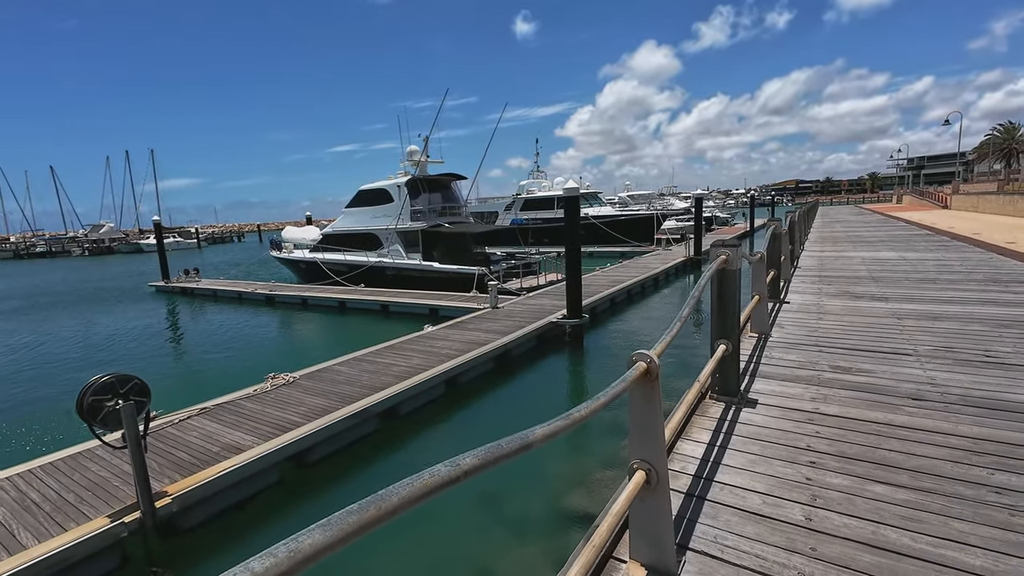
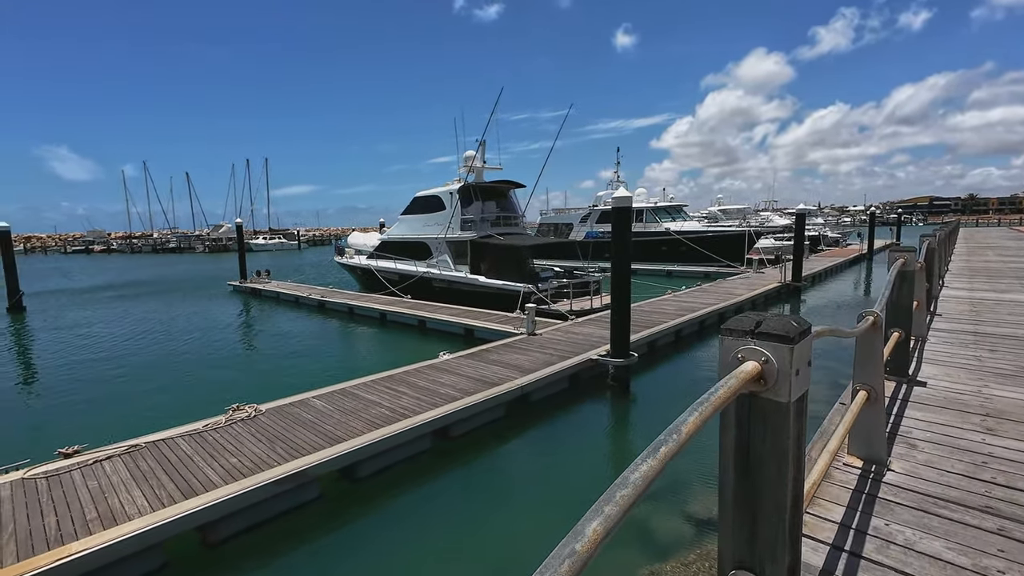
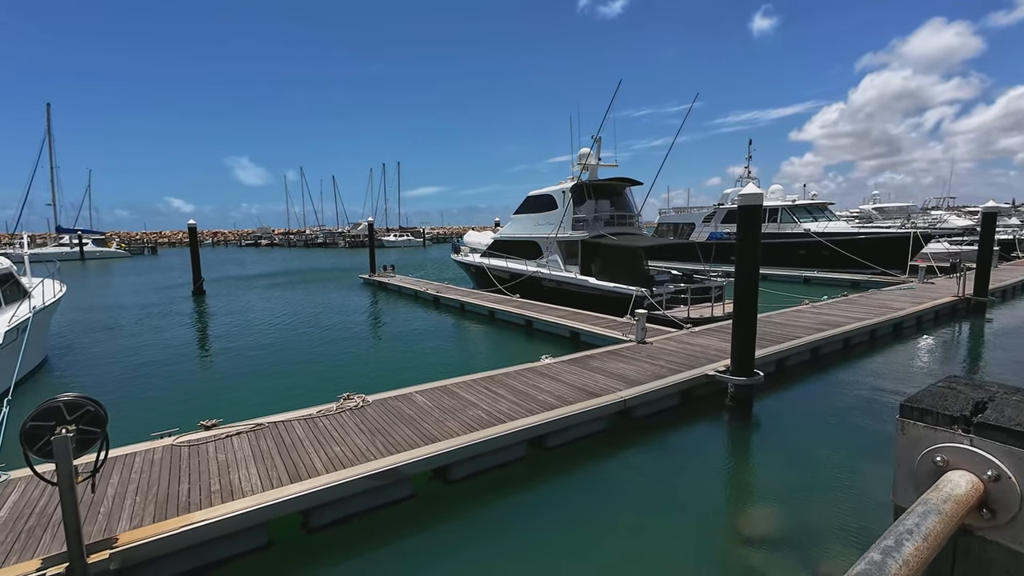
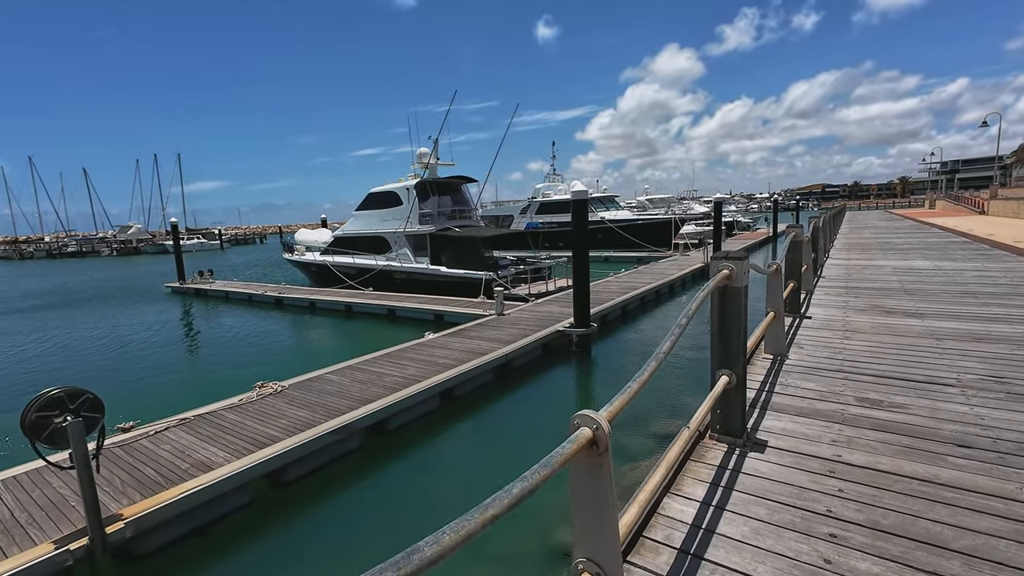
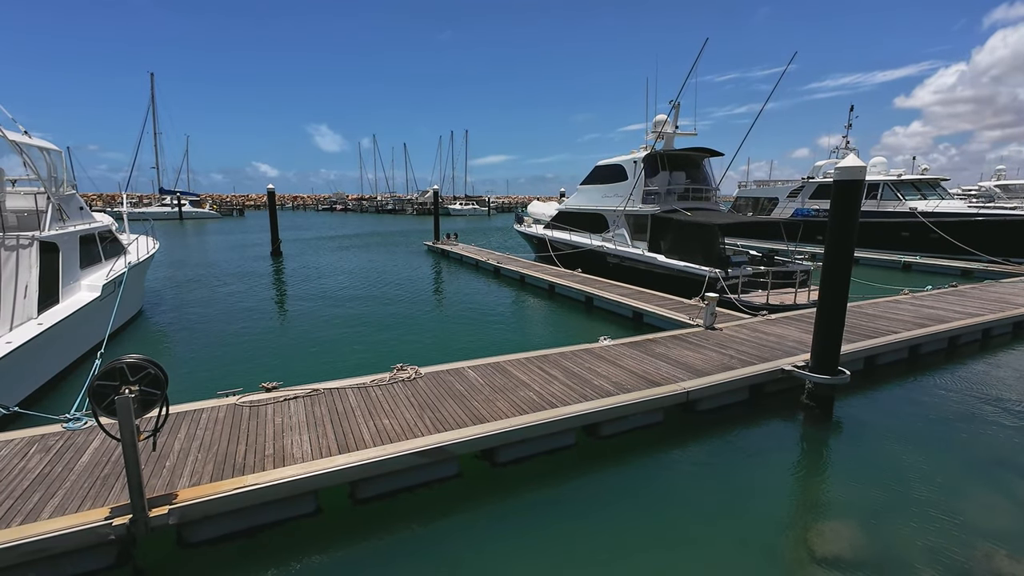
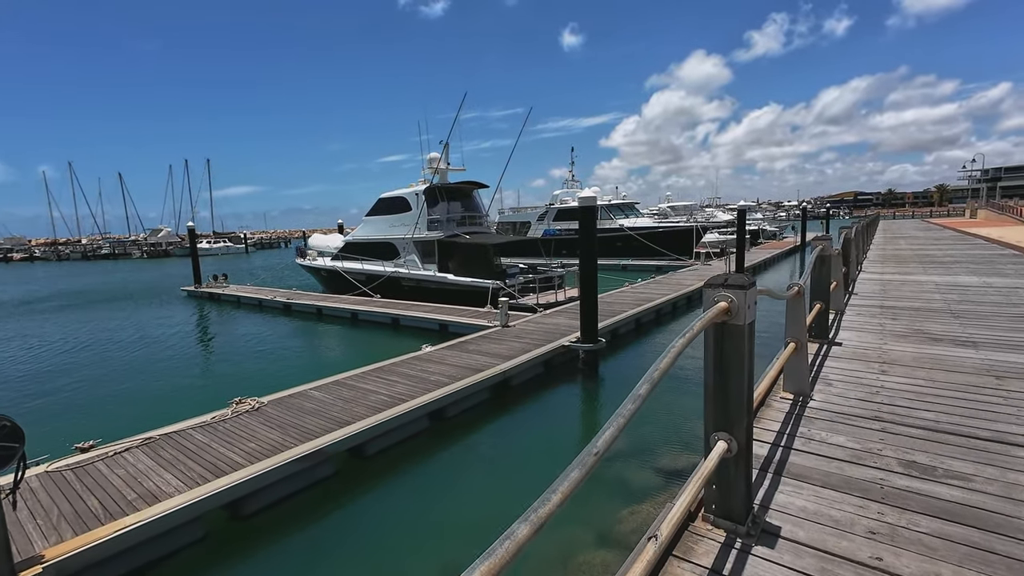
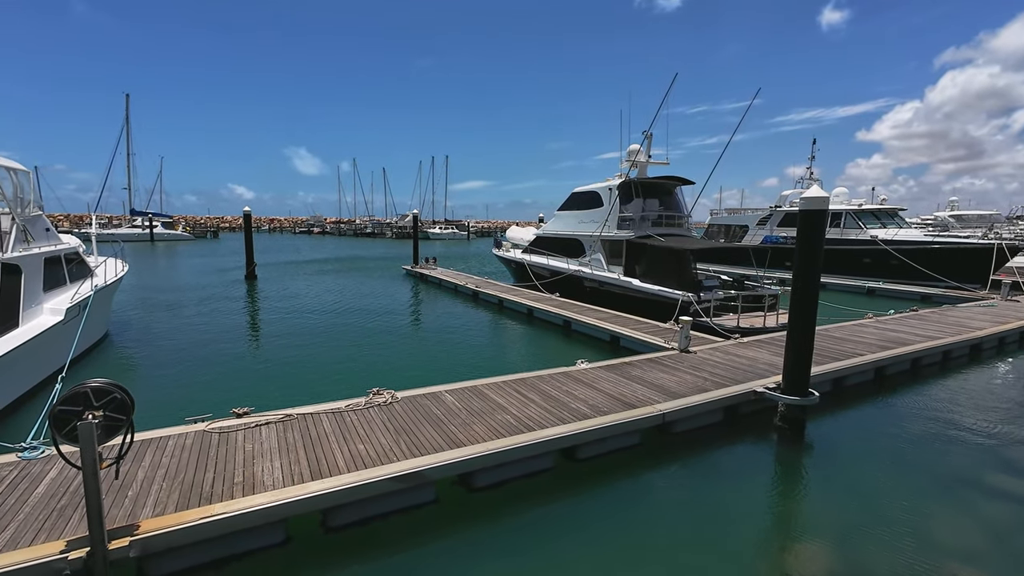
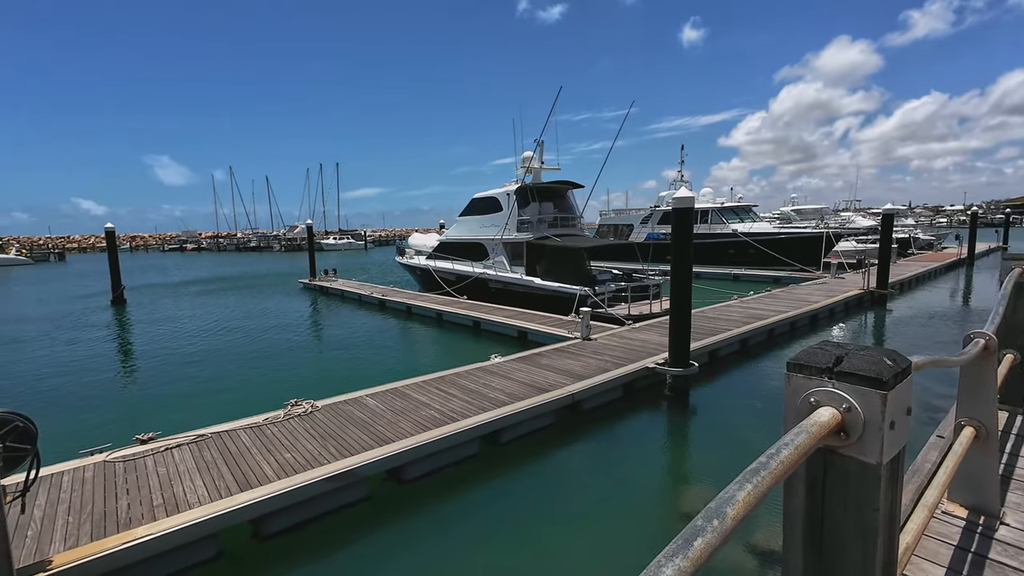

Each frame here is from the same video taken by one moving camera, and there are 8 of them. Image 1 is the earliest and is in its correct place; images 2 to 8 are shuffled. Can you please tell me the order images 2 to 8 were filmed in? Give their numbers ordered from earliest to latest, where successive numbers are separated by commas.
4, 6, 2, 8, 3, 7, 5
